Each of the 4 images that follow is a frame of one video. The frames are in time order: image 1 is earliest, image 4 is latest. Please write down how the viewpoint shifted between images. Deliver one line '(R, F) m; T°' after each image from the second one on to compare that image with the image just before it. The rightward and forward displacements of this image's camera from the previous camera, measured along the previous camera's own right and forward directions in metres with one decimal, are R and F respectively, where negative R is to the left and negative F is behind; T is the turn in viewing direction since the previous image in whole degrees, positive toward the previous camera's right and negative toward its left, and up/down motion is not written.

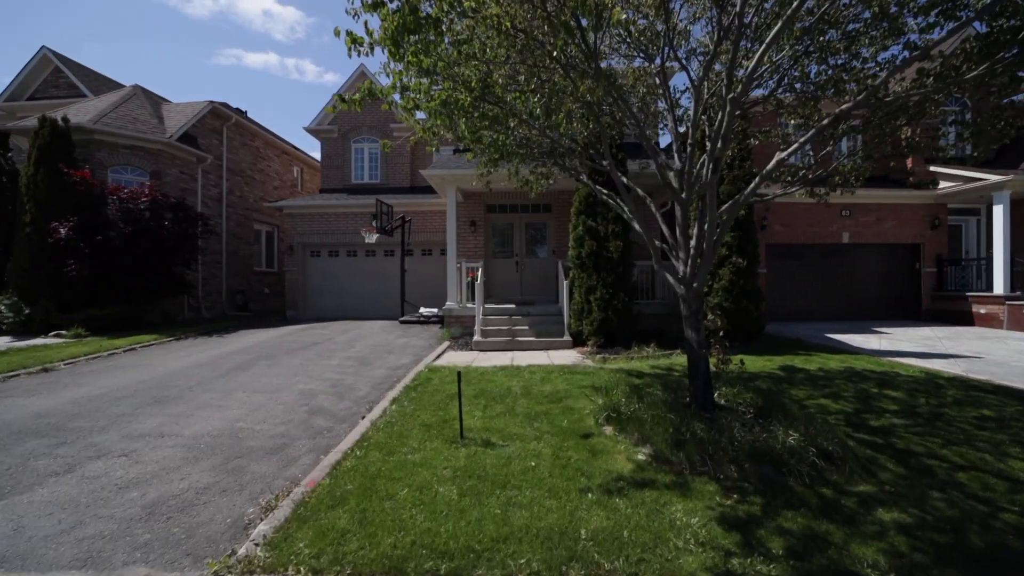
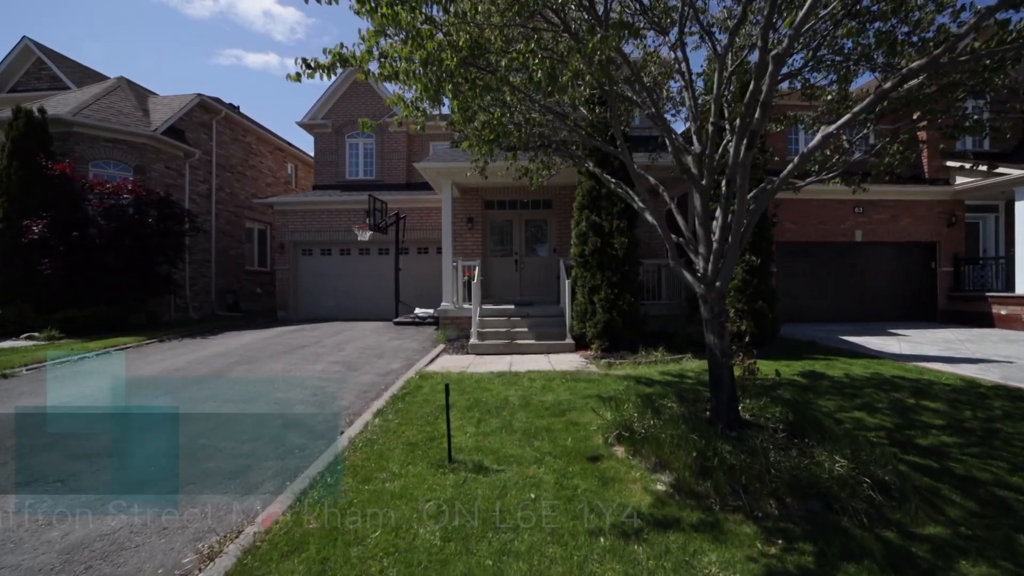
(0.0, +0.7) m; 0°
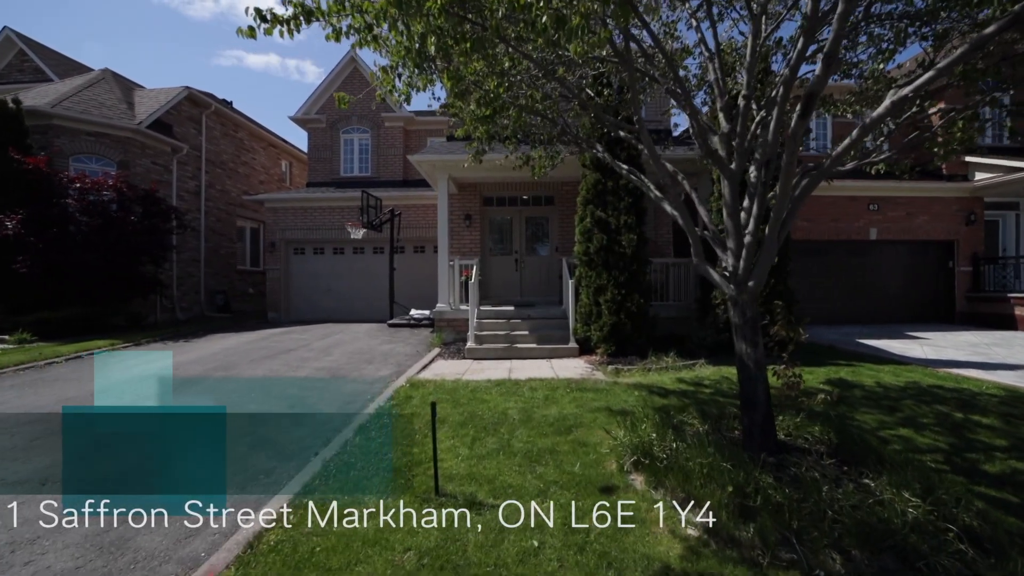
(0.0, +0.7) m; 0°
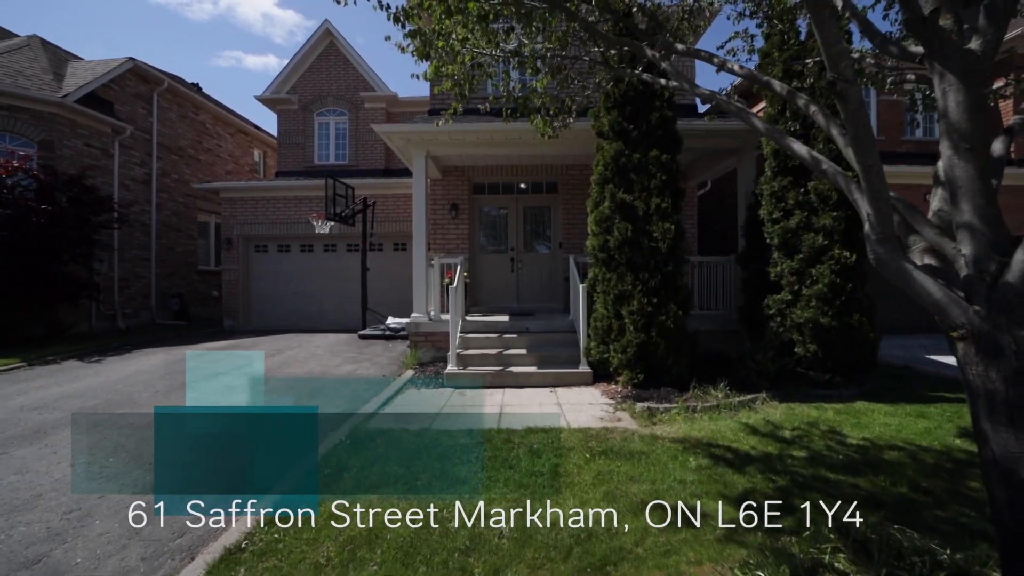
(+0.1, +2.4) m; 0°
